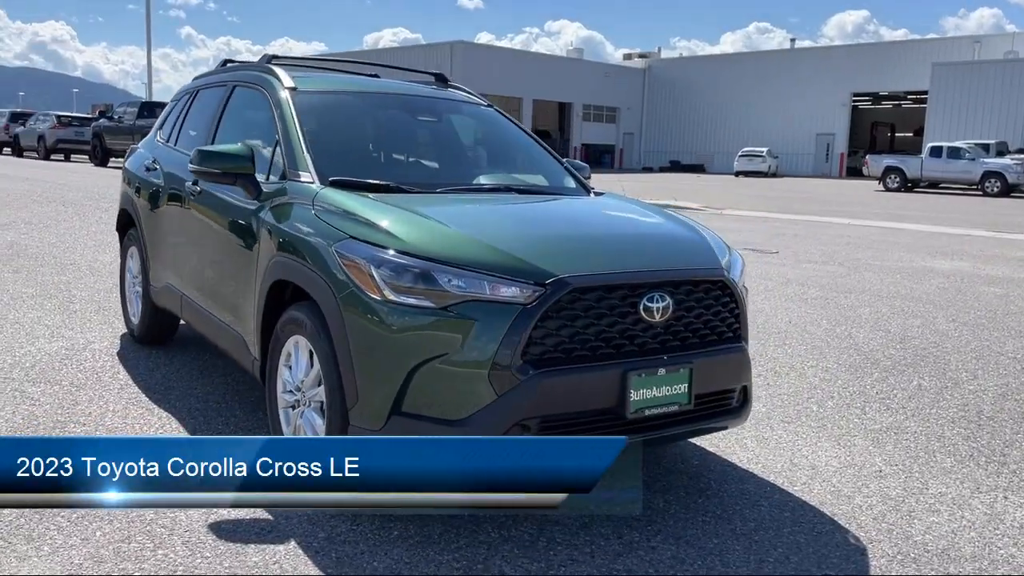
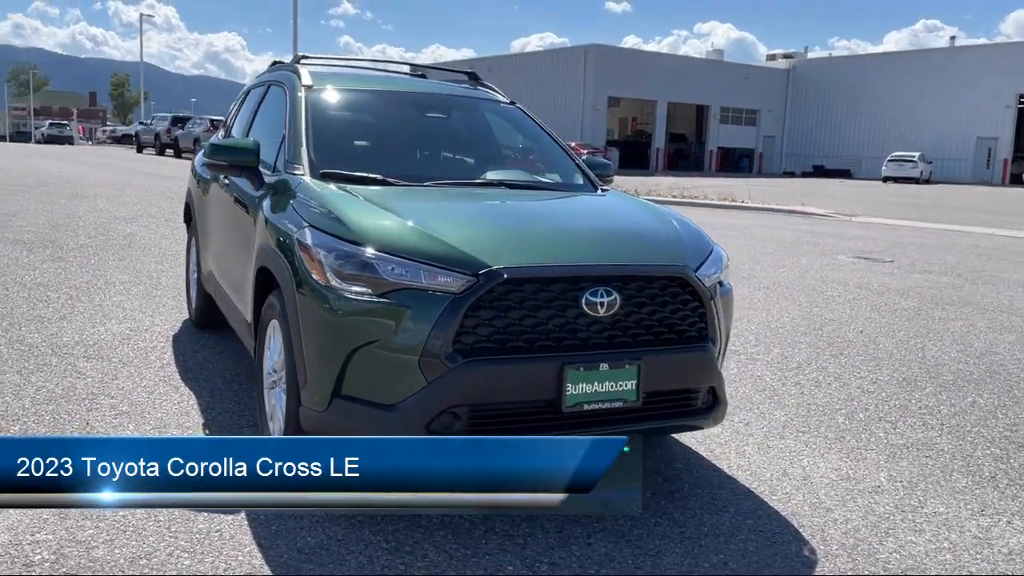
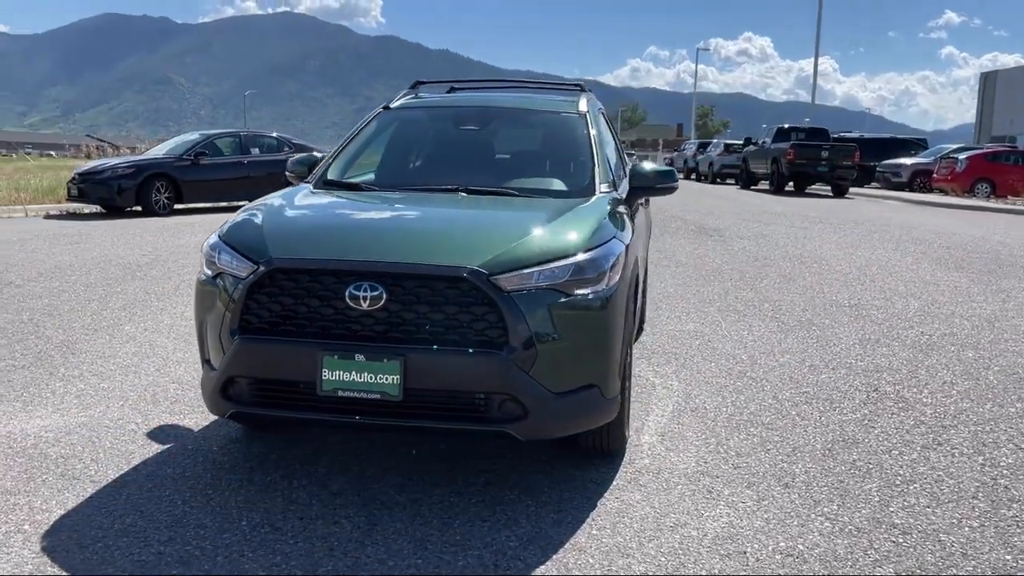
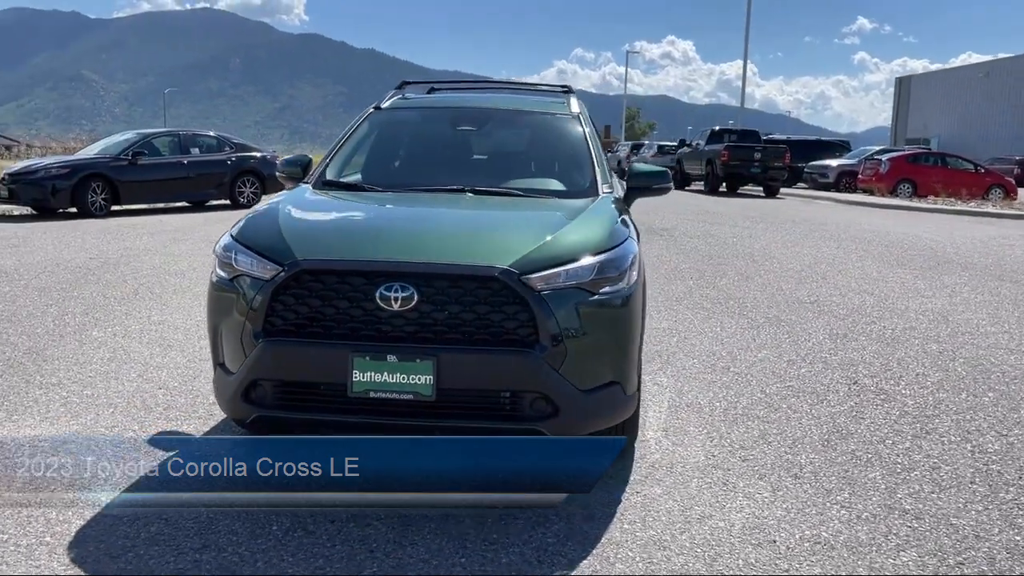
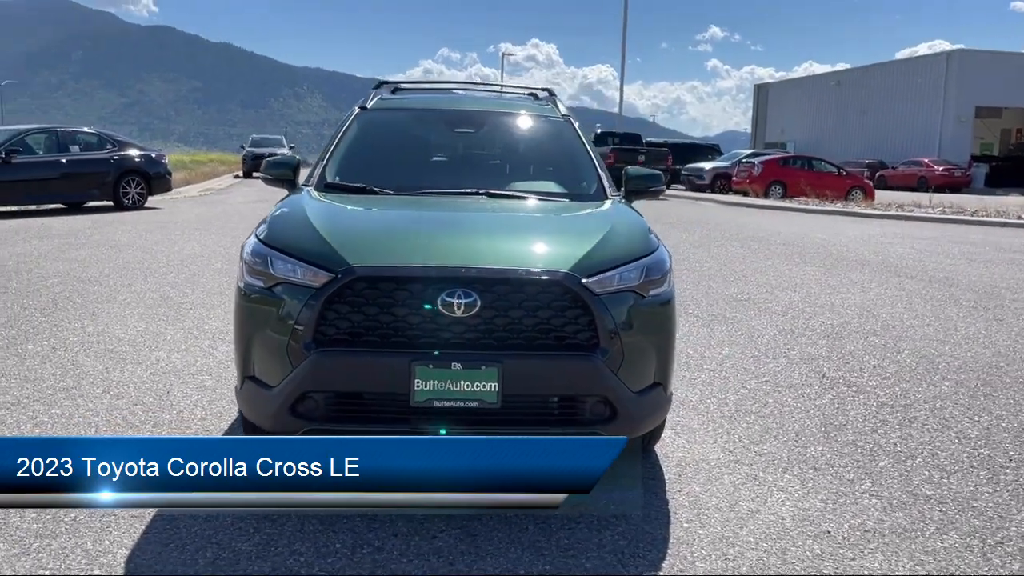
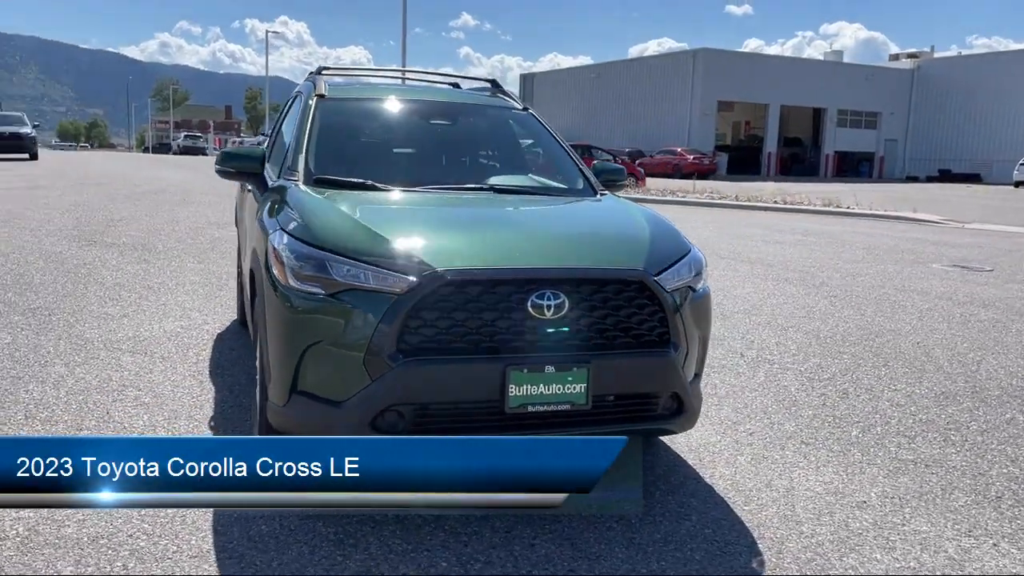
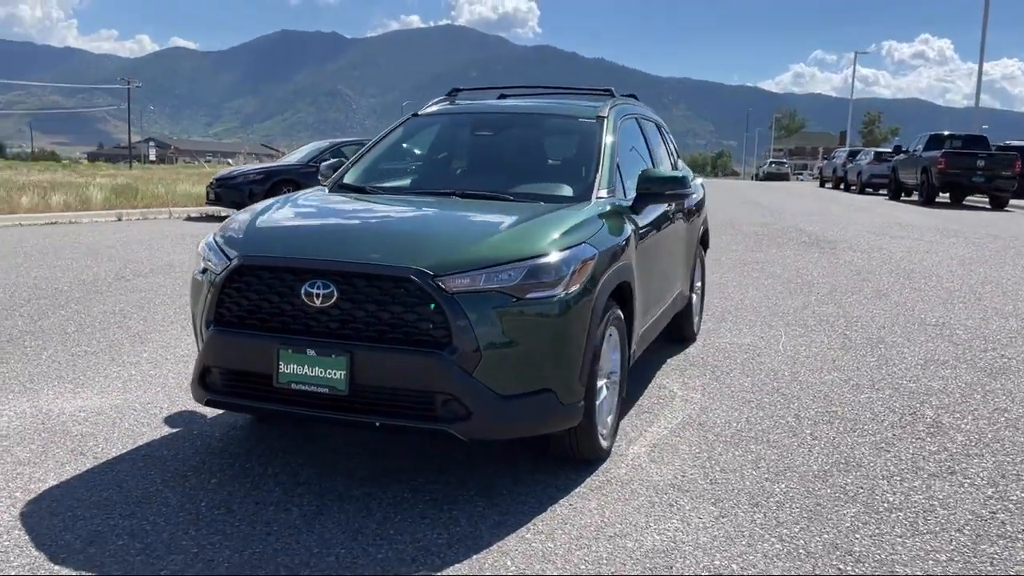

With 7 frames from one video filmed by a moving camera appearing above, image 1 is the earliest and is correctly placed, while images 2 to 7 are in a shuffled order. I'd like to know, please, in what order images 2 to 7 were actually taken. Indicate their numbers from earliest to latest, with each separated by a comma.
2, 6, 5, 4, 3, 7
